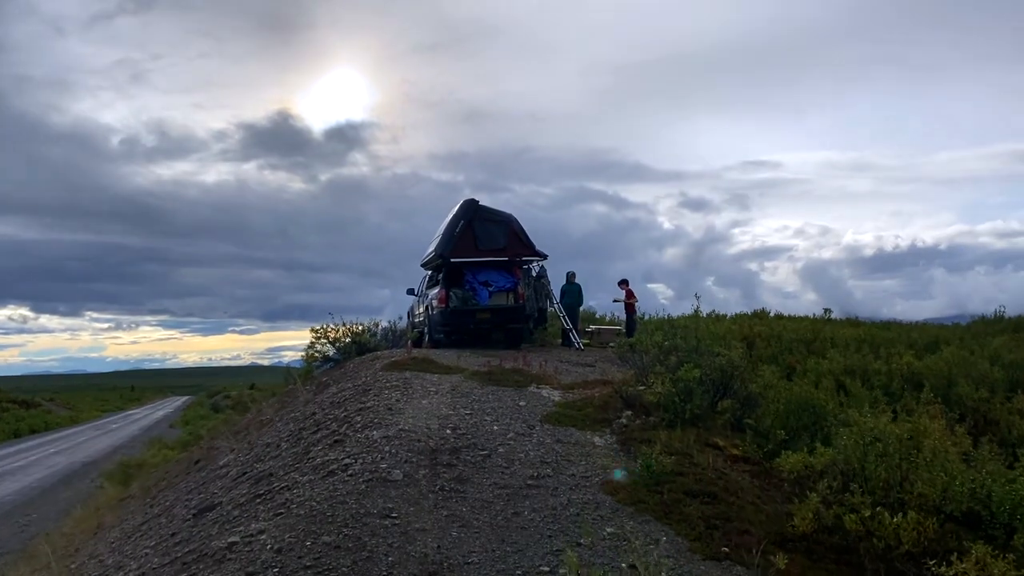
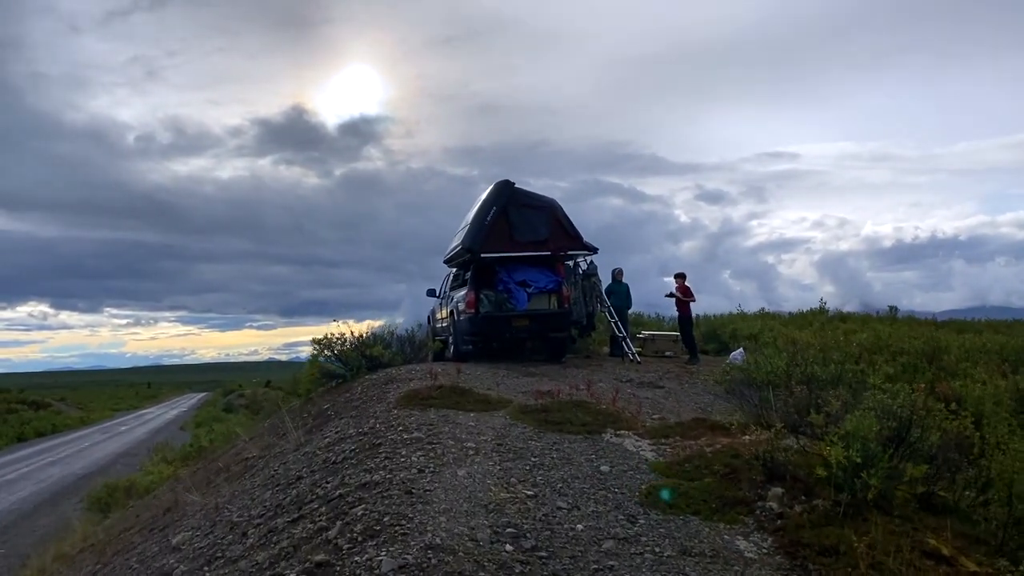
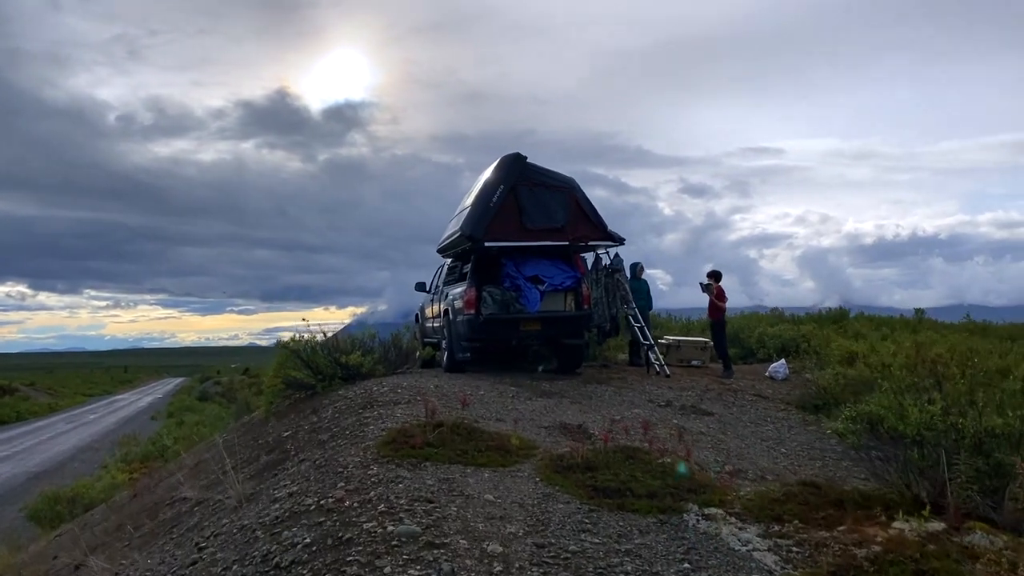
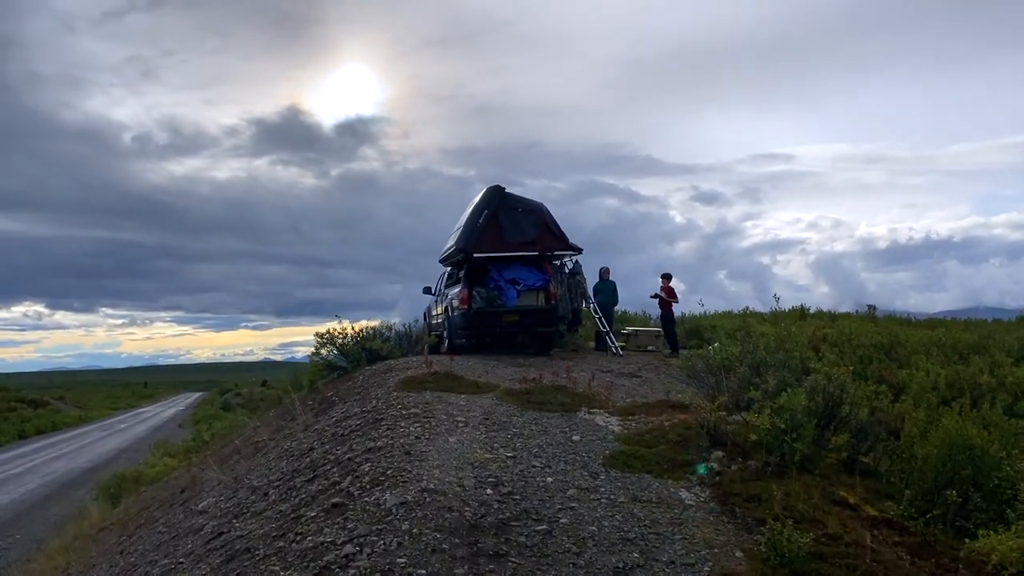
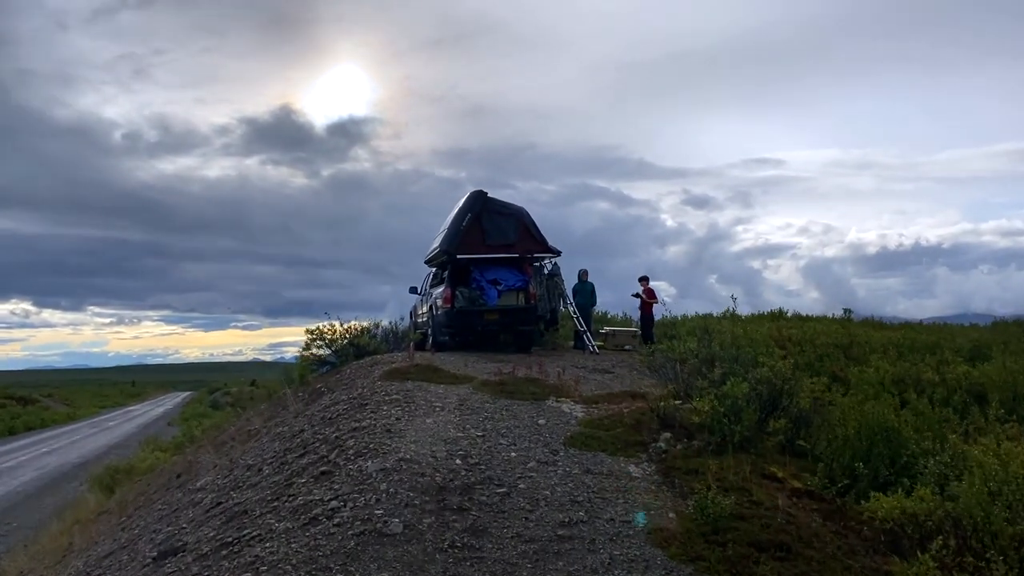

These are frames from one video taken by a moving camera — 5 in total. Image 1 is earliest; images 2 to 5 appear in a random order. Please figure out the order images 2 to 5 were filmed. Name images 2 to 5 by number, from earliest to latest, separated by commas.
5, 4, 2, 3
